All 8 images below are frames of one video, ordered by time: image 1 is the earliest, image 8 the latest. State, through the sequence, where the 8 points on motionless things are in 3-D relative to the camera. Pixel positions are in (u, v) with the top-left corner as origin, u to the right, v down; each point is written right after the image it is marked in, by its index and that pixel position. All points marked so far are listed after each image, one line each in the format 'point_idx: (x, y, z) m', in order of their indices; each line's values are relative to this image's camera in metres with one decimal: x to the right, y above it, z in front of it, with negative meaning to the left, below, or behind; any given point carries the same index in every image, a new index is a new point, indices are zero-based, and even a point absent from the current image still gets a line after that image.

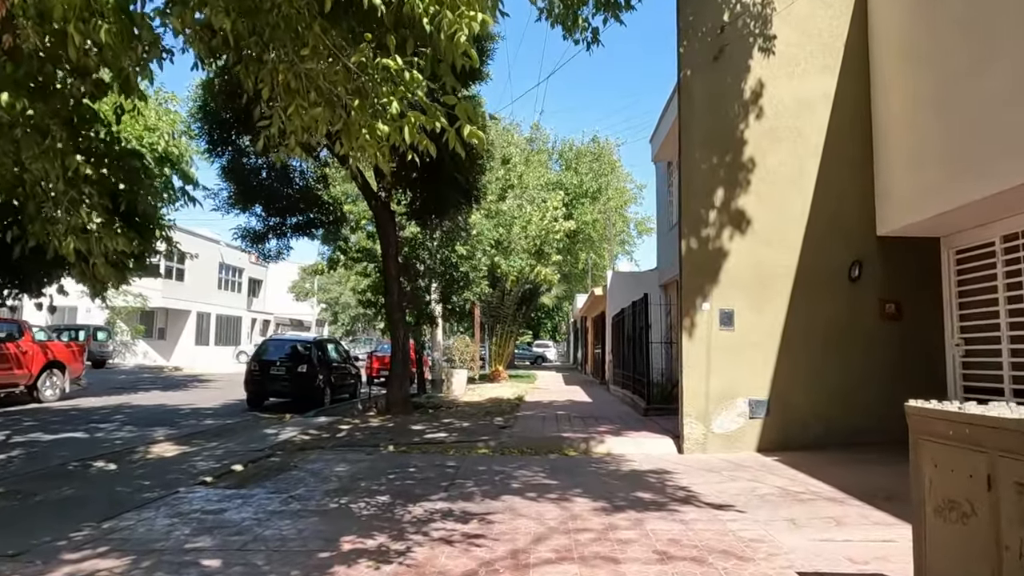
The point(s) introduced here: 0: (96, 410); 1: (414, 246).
0: (-9.1, -2.7, +14.5) m
1: (-2.4, +1.0, +16.3) m
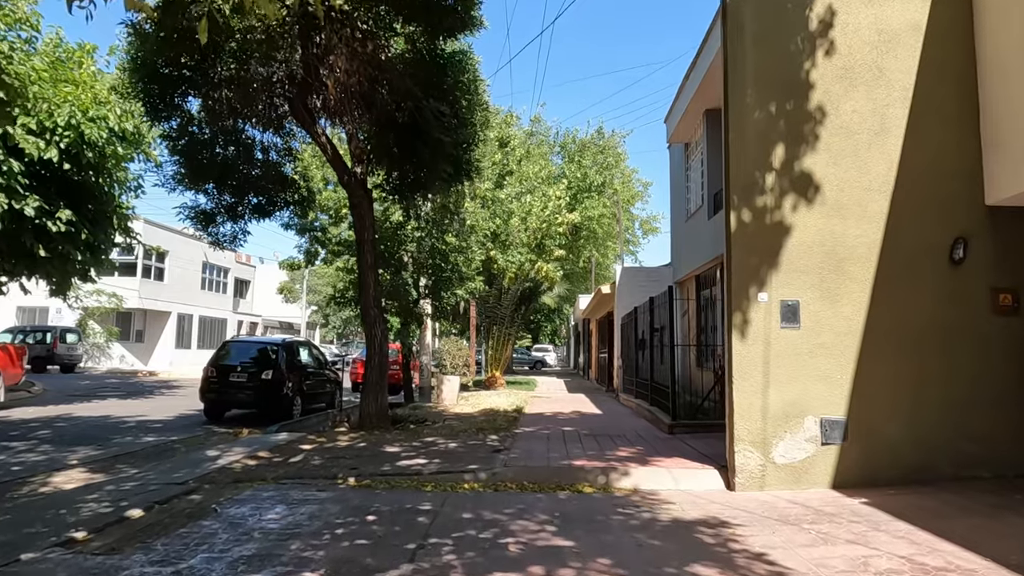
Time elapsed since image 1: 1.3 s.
0: (-9.2, -2.6, +12.4) m
1: (-2.4, +1.2, +14.2) m
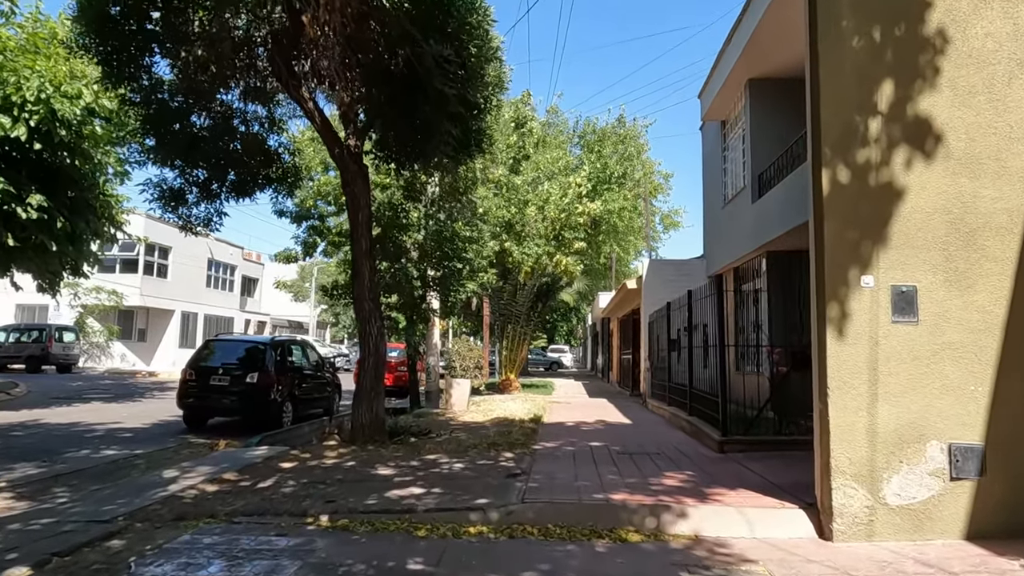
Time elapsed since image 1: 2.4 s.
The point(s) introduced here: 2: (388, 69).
0: (-8.9, -2.4, +10.9) m
1: (-2.1, +1.3, +12.6) m
2: (-1.6, +2.9, +8.8) m
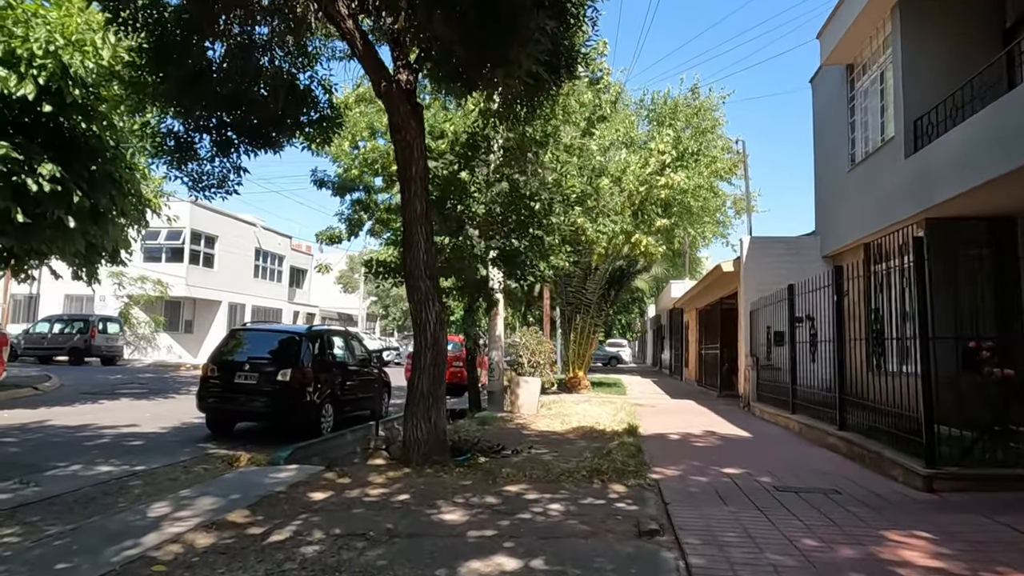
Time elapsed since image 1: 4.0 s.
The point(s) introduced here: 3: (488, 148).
0: (-7.6, -2.1, +9.1) m
1: (-0.7, +1.6, +10.3) m
2: (-0.6, +3.1, +6.5) m
3: (-0.3, +2.2, +10.2) m
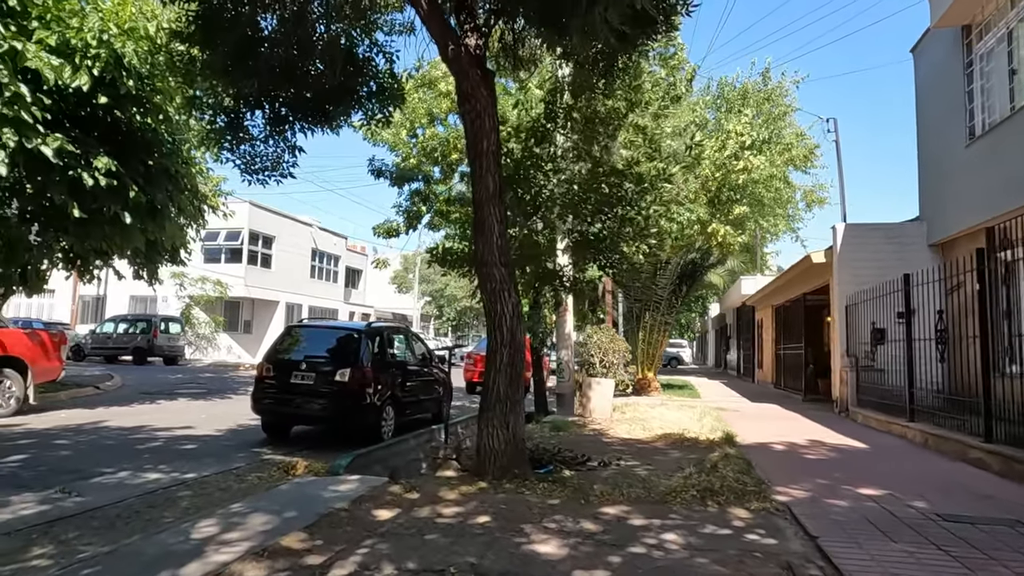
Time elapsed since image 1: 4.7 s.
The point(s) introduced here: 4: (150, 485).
0: (-6.6, -2.1, +8.7) m
1: (+0.3, +1.7, +9.3) m
2: (+0.2, +3.3, +5.5) m
3: (+0.7, +2.3, +9.3) m
4: (-3.7, -2.0, +6.9) m
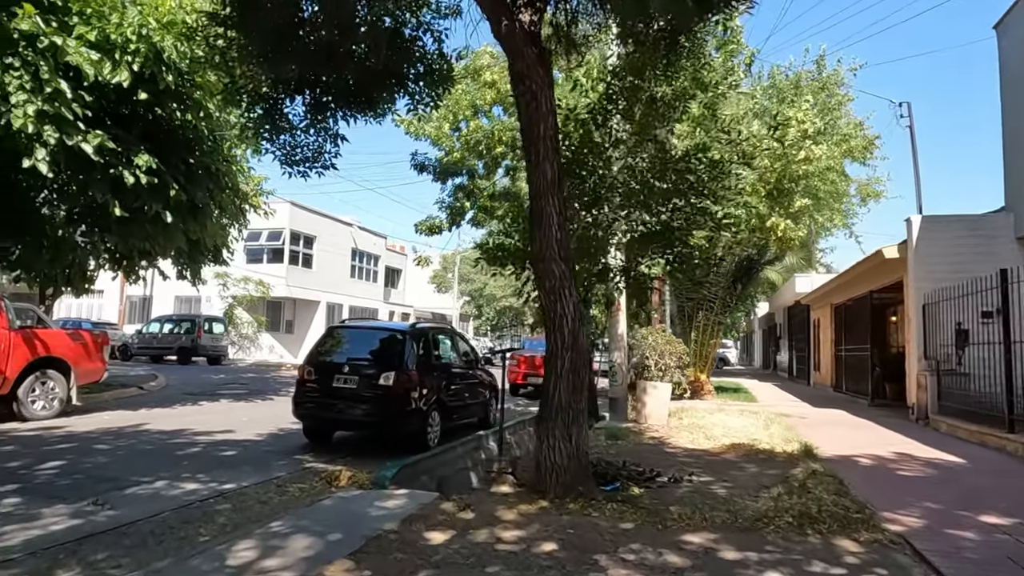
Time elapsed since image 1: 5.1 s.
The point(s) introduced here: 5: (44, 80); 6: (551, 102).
0: (-5.9, -2.1, +8.4) m
1: (+1.0, +1.8, +8.7) m
2: (+0.7, +3.3, +4.9) m
3: (+1.4, +2.3, +8.6) m
4: (-3.1, -2.0, +6.4) m
5: (-7.2, +3.2, +10.3) m
6: (+0.4, +1.8, +6.4) m
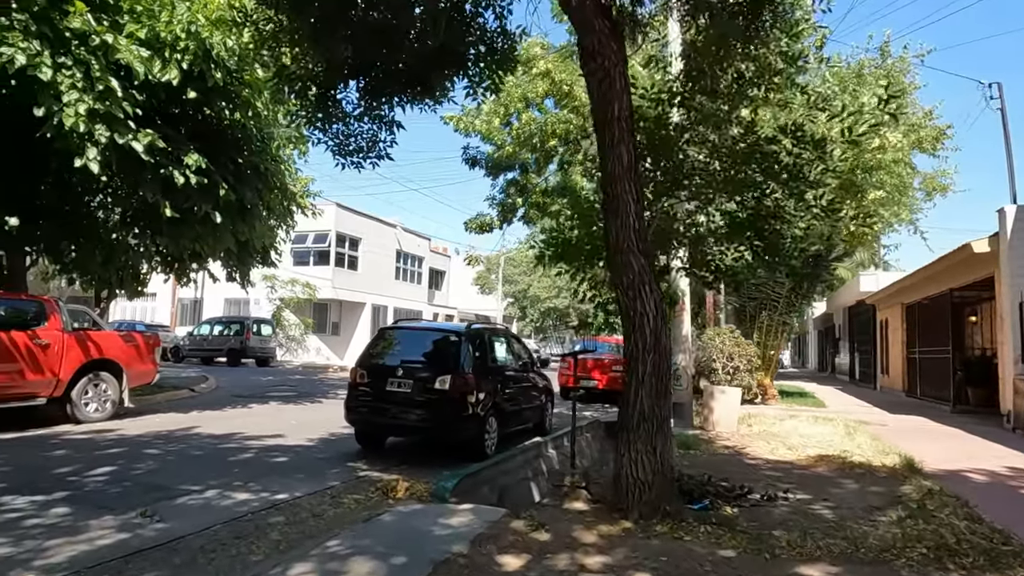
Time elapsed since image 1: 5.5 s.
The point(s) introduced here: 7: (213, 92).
0: (-5.2, -2.1, +8.2) m
1: (+1.8, +1.8, +8.1) m
2: (+1.2, +3.3, +4.3) m
3: (+2.2, +2.3, +8.0) m
4: (-2.5, -2.0, +6.1) m
5: (-6.4, +3.2, +10.2) m
6: (+1.0, +1.8, +5.9) m
7: (-5.4, +3.5, +12.1) m
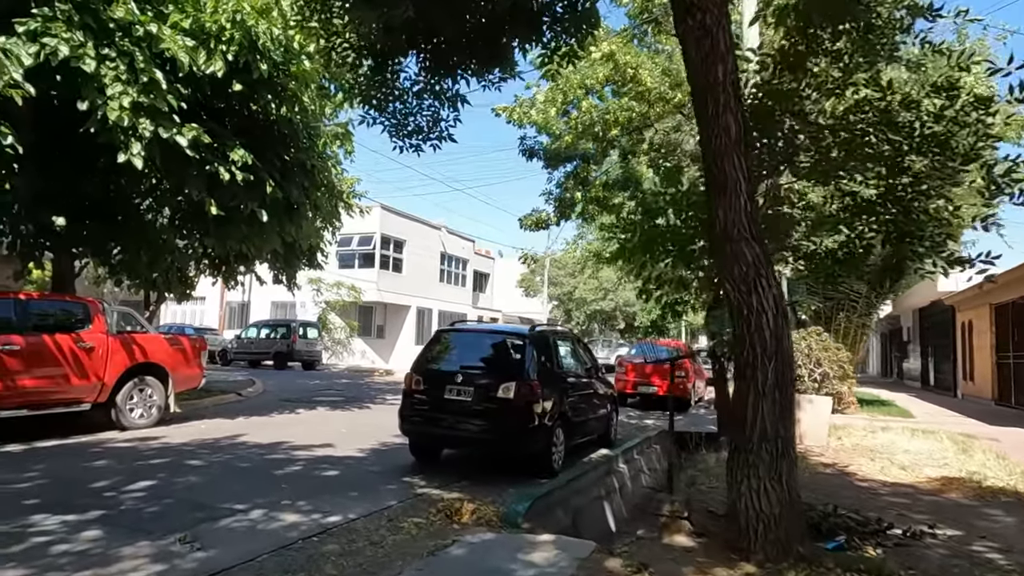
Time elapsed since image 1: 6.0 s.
0: (-4.4, -2.1, +7.7) m
1: (+2.6, +1.8, +7.1) m
2: (+1.7, +3.4, +3.4) m
3: (+2.9, +2.4, +7.0) m
4: (-1.8, -2.0, +5.4) m
5: (-5.5, +3.2, +9.7) m
6: (+1.6, +1.9, +5.0) m
7: (-4.4, +3.5, +11.6) m
